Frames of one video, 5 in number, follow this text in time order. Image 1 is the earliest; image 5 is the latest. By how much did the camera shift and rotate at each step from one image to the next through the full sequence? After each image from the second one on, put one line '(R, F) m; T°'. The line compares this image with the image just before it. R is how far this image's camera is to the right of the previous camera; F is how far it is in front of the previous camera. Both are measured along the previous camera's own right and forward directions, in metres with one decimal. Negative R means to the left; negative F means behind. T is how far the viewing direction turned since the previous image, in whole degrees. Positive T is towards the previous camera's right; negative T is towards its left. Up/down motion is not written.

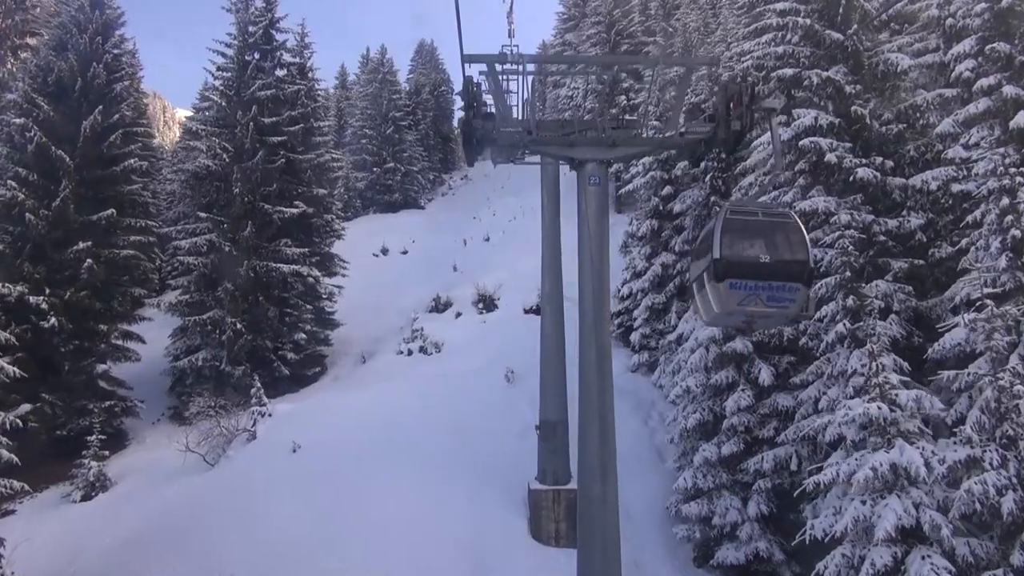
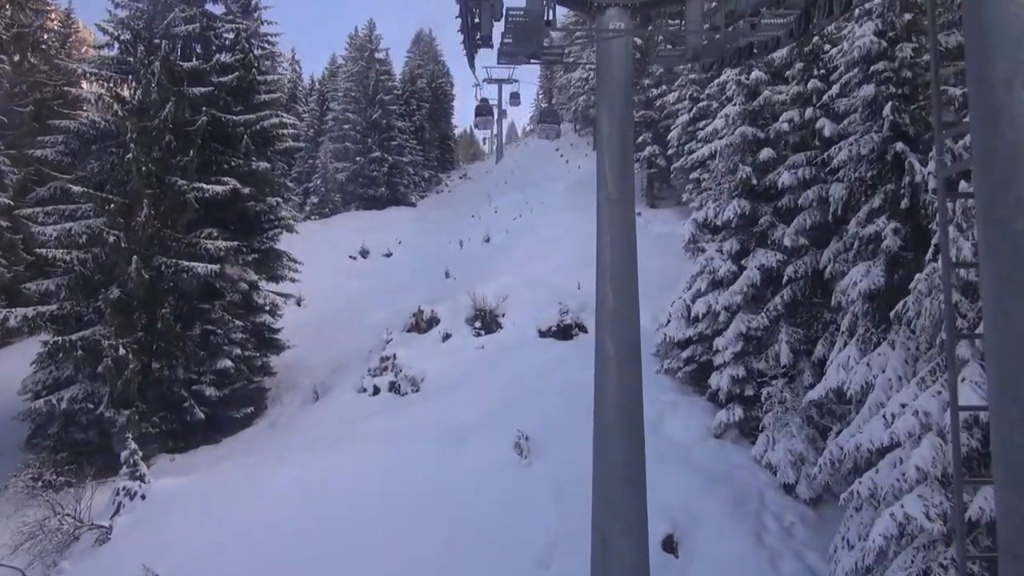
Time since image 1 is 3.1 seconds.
(-0.2, +6.0) m; 0°
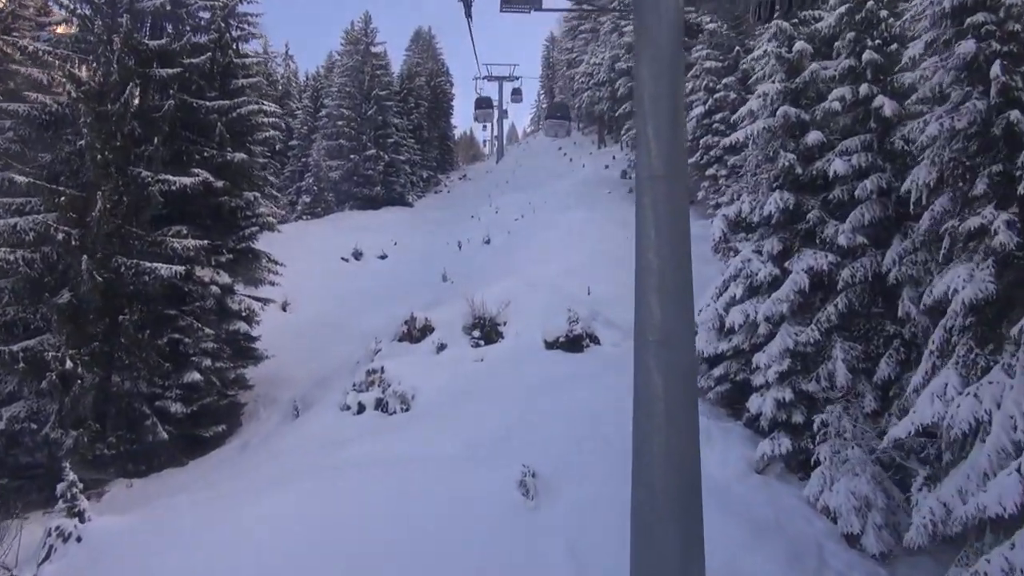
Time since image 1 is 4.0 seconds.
(0.0, +1.6) m; 0°
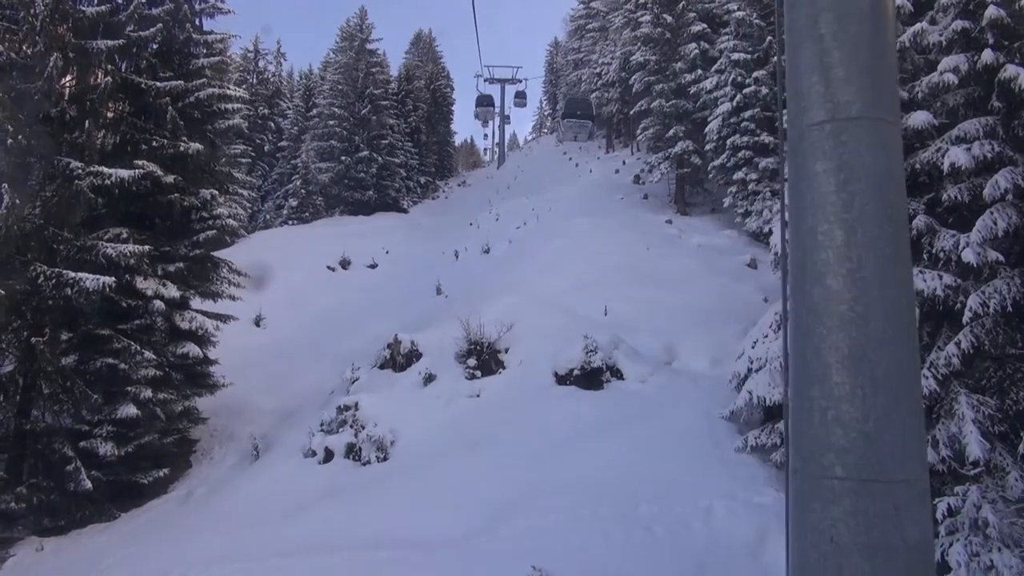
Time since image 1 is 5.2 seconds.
(-0.1, +2.3) m; 0°
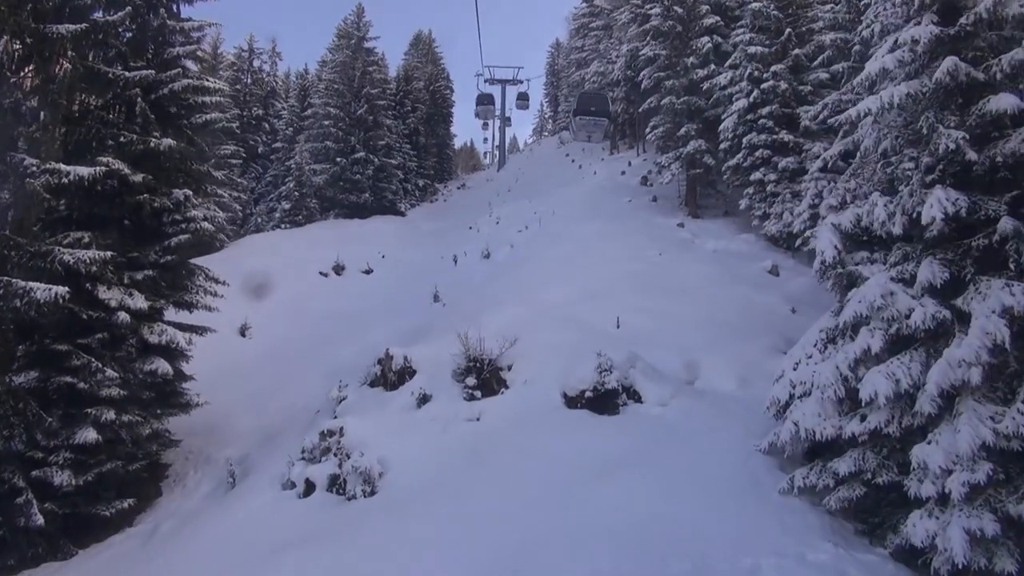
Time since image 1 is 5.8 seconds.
(0.0, +1.2) m; 0°
